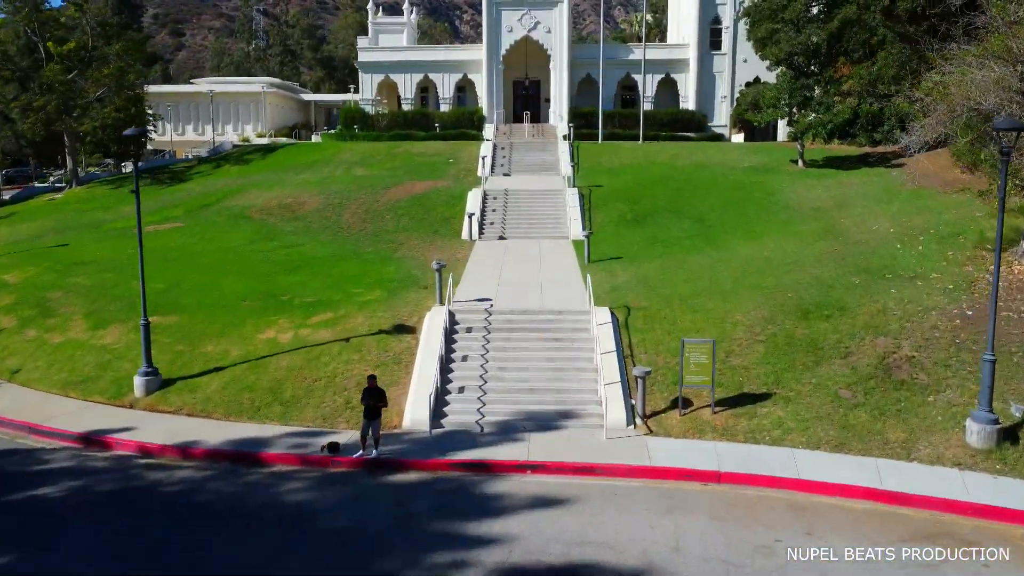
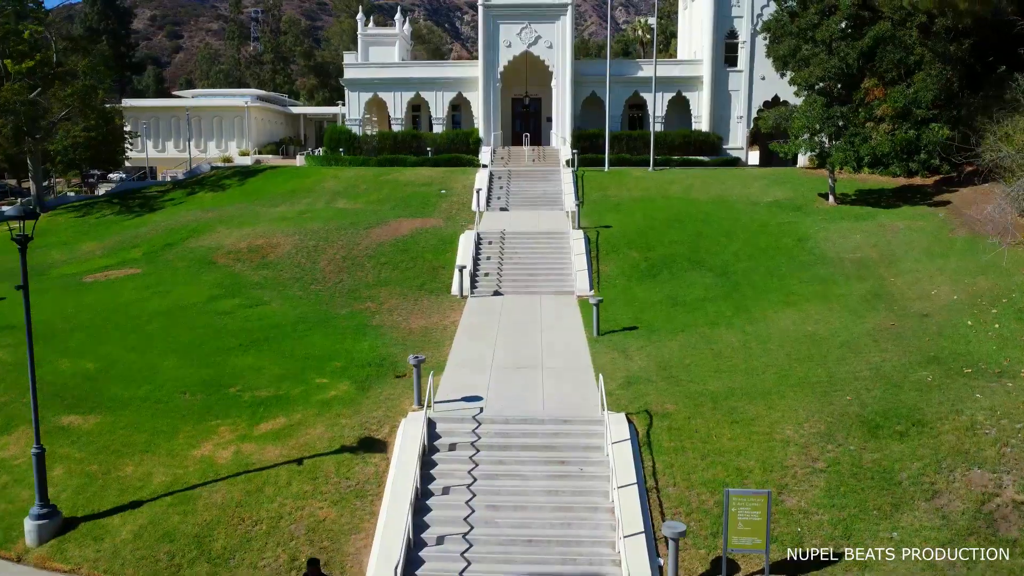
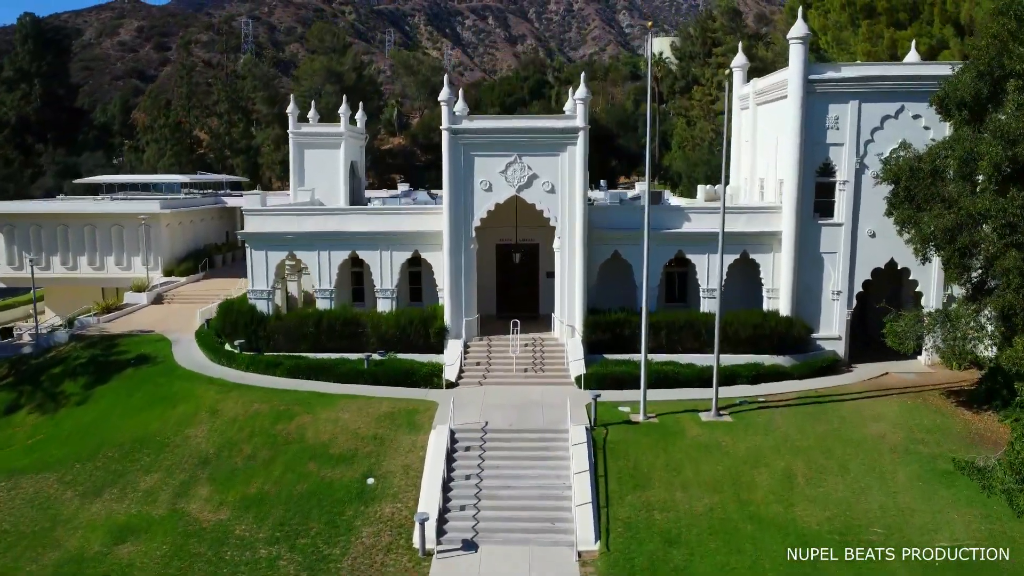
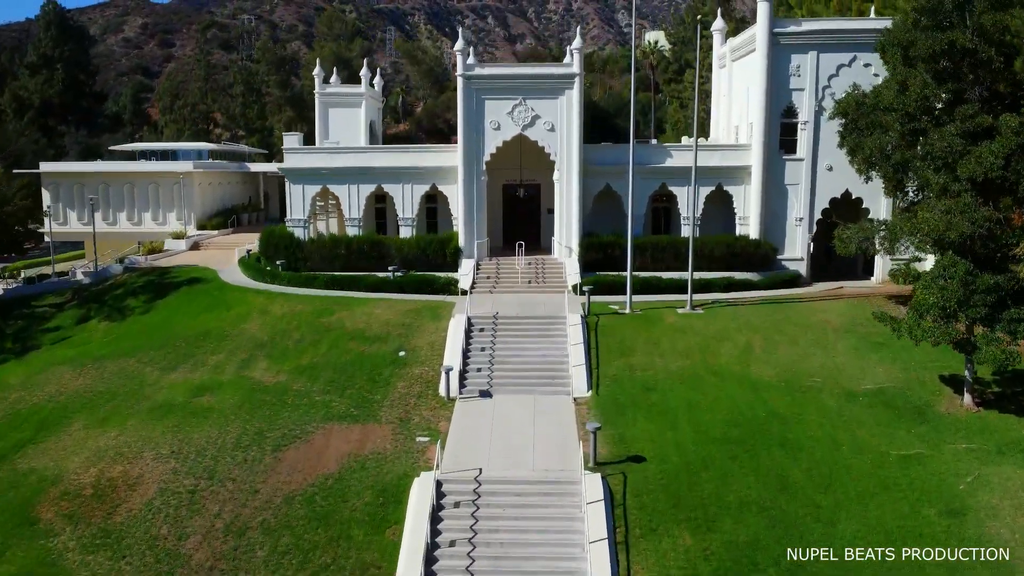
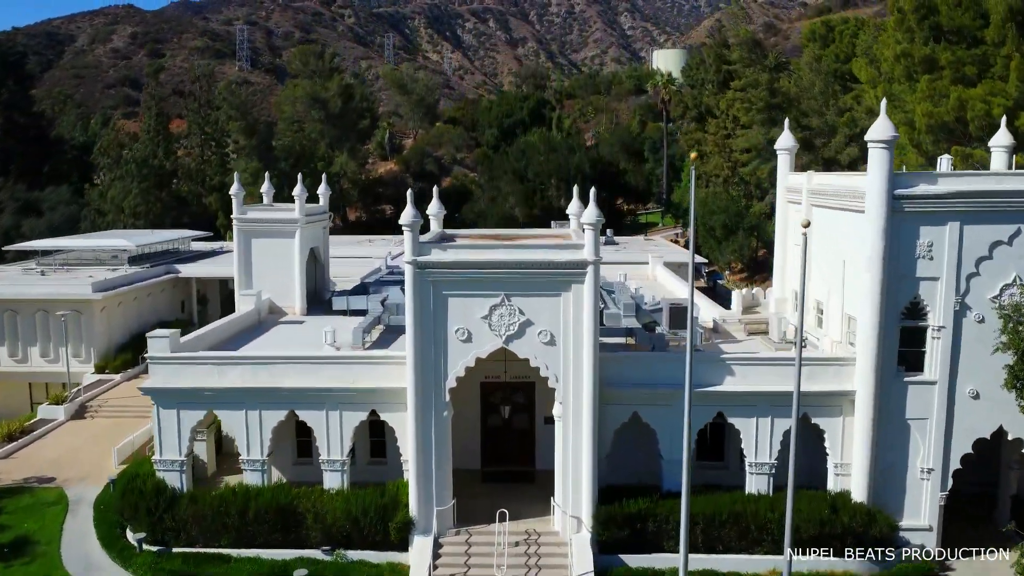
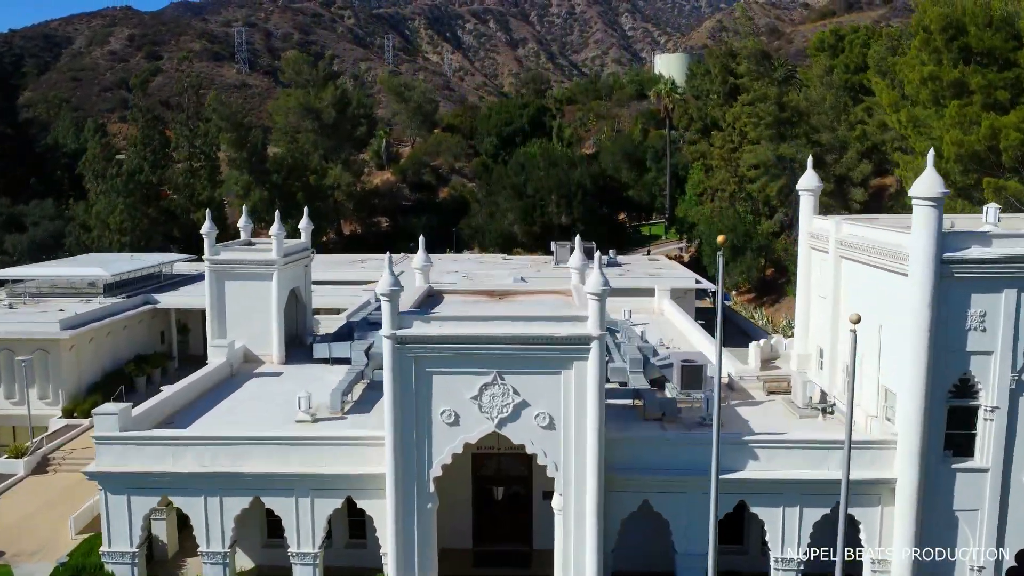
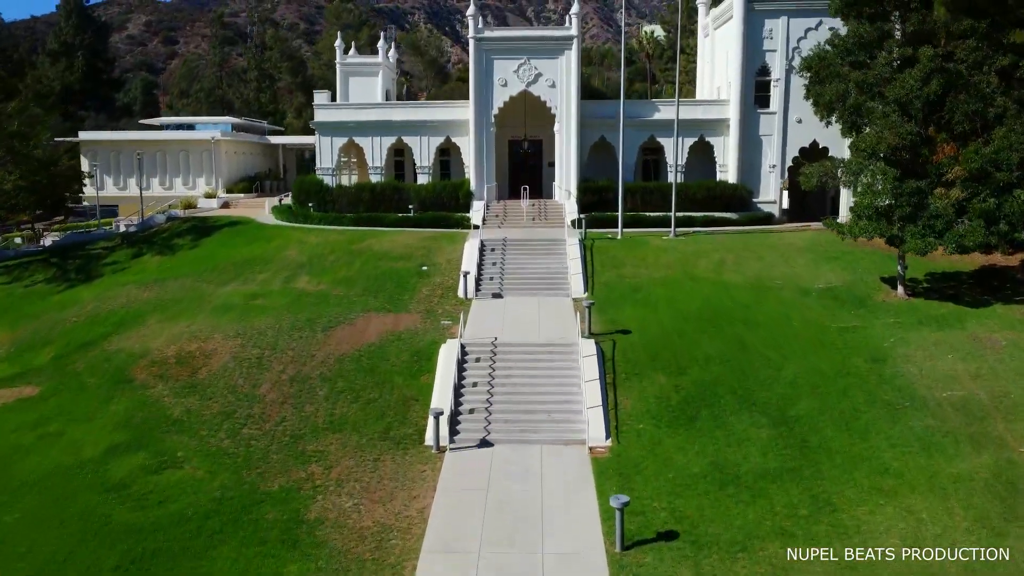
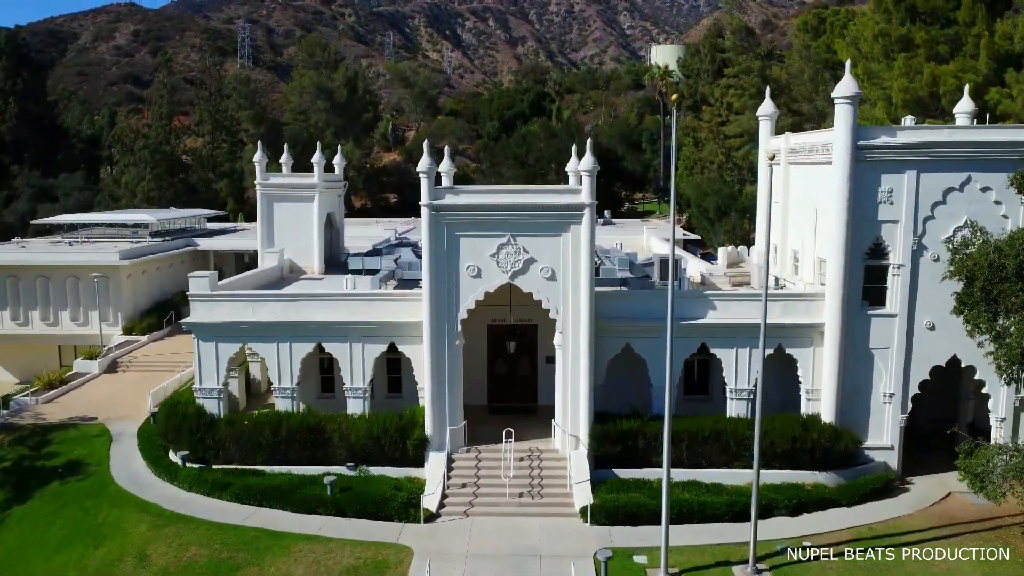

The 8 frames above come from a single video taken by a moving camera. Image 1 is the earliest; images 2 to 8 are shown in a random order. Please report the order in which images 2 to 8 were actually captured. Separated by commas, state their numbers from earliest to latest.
2, 7, 4, 3, 8, 5, 6
